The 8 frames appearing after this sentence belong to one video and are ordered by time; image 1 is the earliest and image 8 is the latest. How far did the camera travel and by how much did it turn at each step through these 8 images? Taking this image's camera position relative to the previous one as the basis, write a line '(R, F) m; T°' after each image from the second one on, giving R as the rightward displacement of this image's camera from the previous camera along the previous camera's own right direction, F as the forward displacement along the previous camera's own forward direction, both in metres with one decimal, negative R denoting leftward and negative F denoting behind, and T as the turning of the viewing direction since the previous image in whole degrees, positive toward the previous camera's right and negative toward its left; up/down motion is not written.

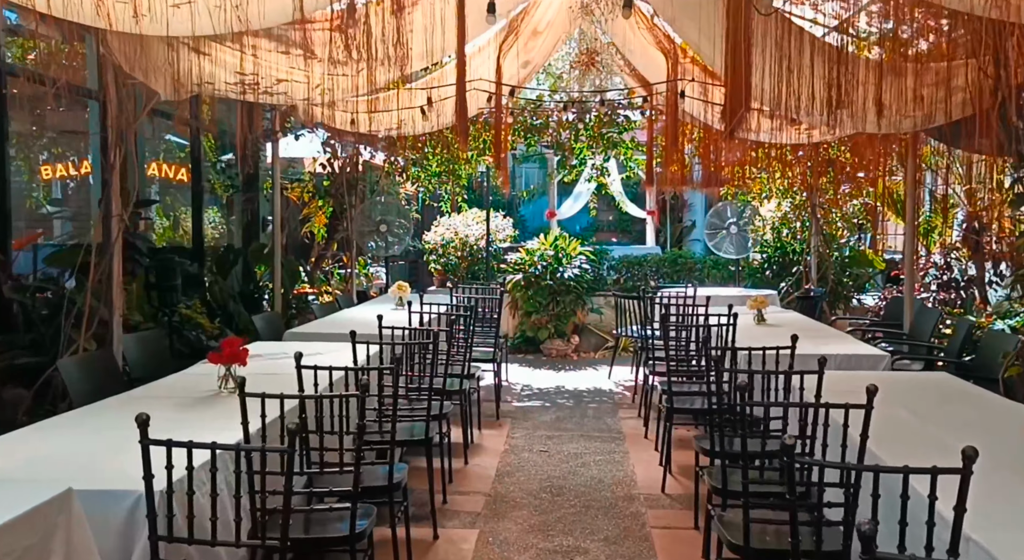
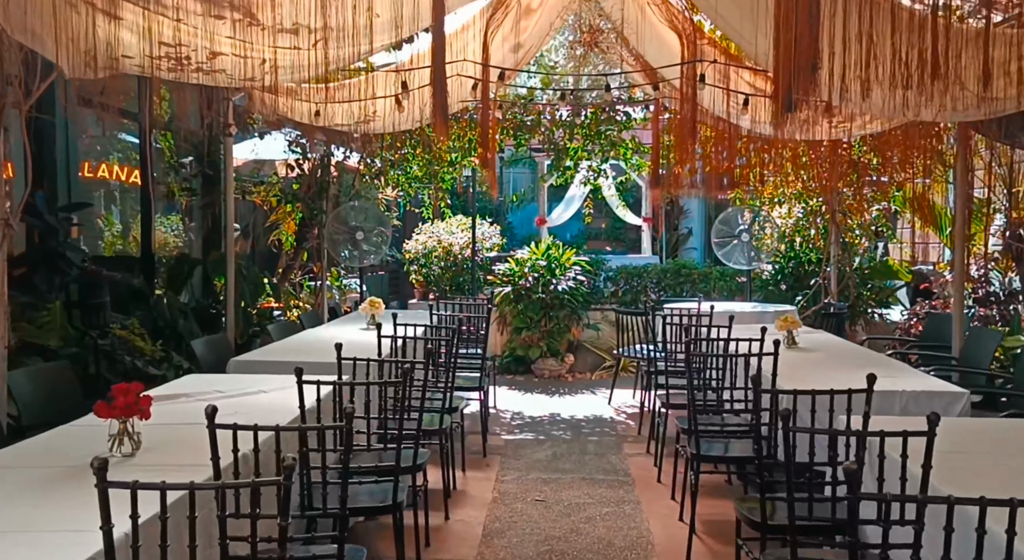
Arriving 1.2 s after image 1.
(0.0, +0.7) m; +1°
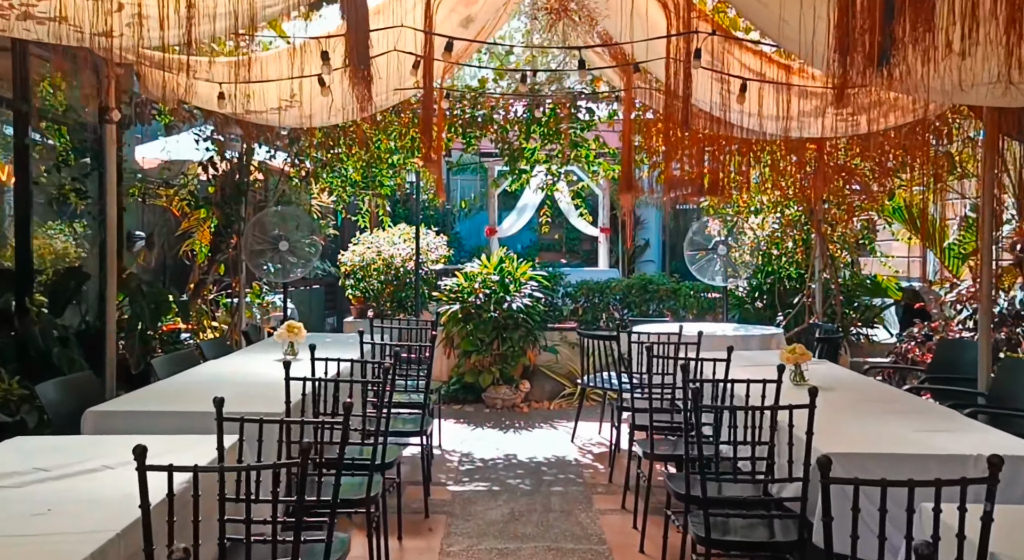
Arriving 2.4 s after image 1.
(0.0, +0.8) m; +4°
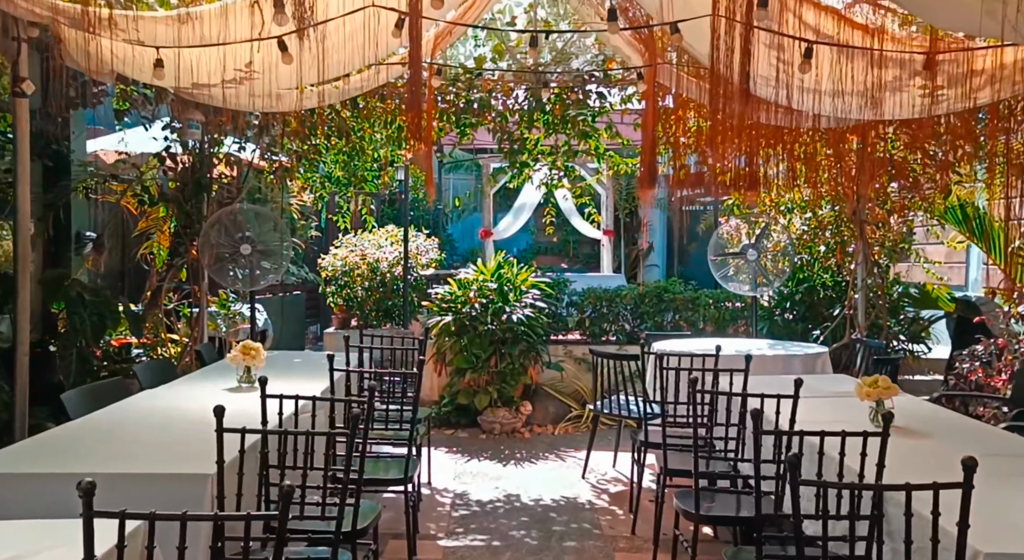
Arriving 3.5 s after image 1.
(-0.1, +0.7) m; +1°
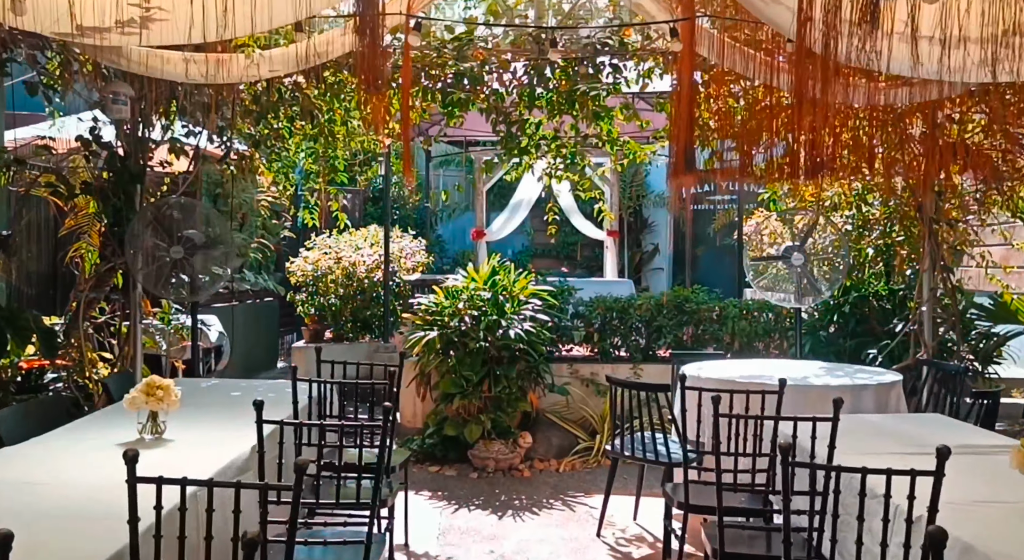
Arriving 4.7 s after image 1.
(0.0, +0.8) m; +1°
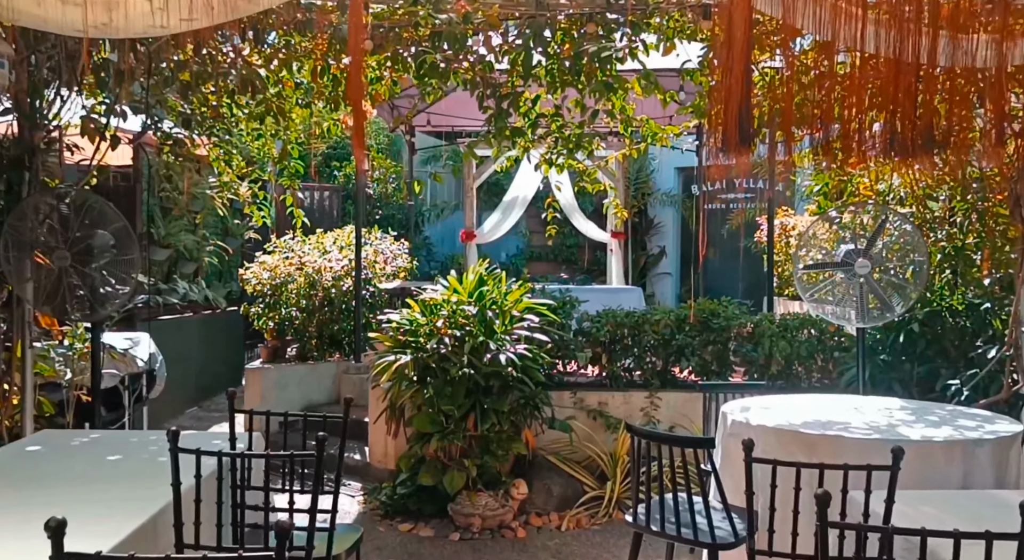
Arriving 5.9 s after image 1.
(0.0, +0.9) m; 0°
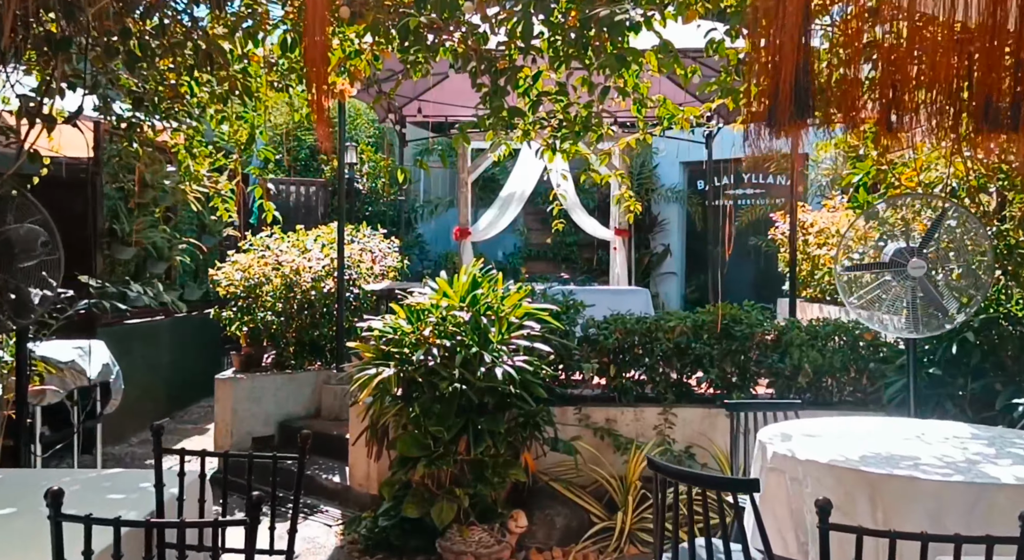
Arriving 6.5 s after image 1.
(0.0, +0.5) m; 0°
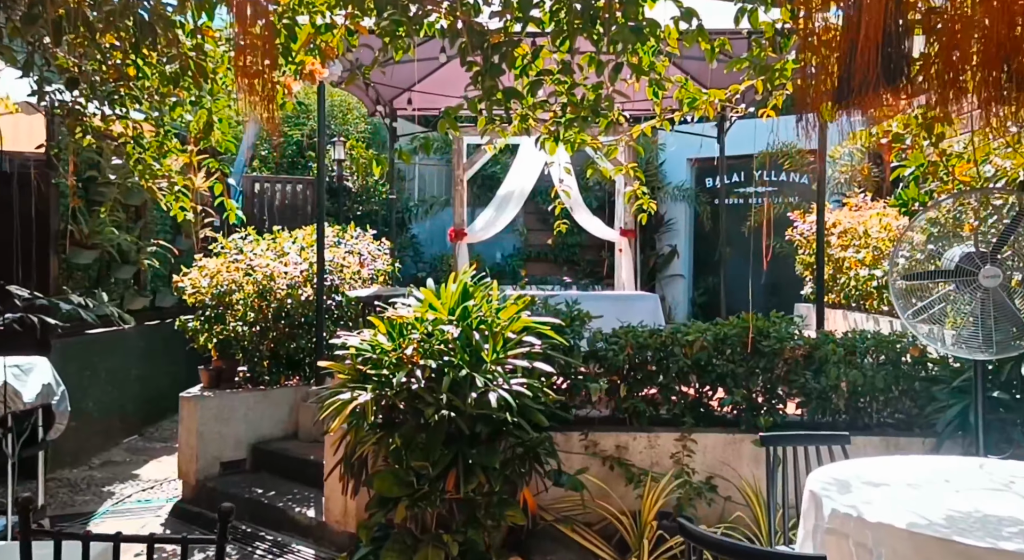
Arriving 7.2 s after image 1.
(0.0, +0.5) m; 0°
